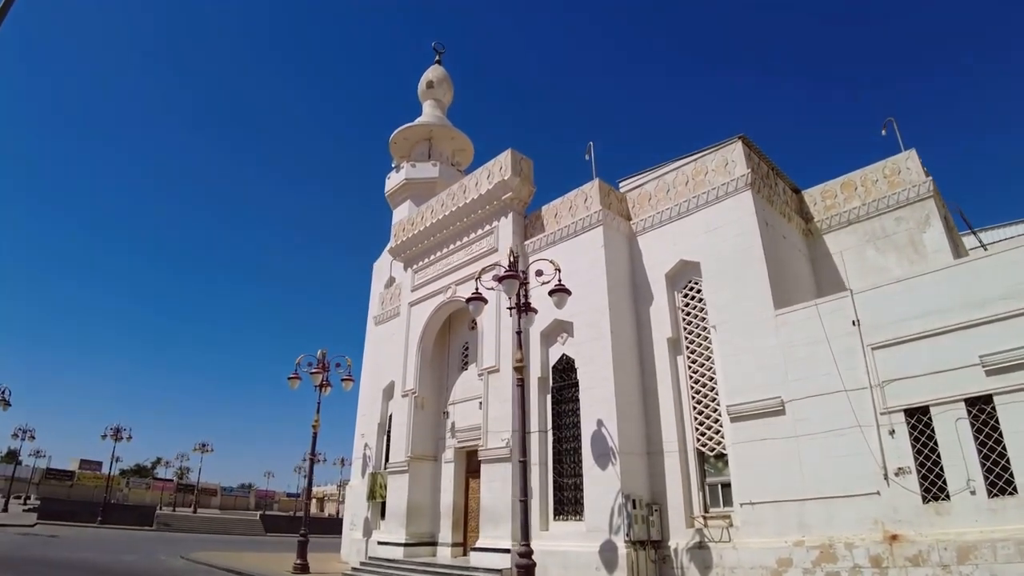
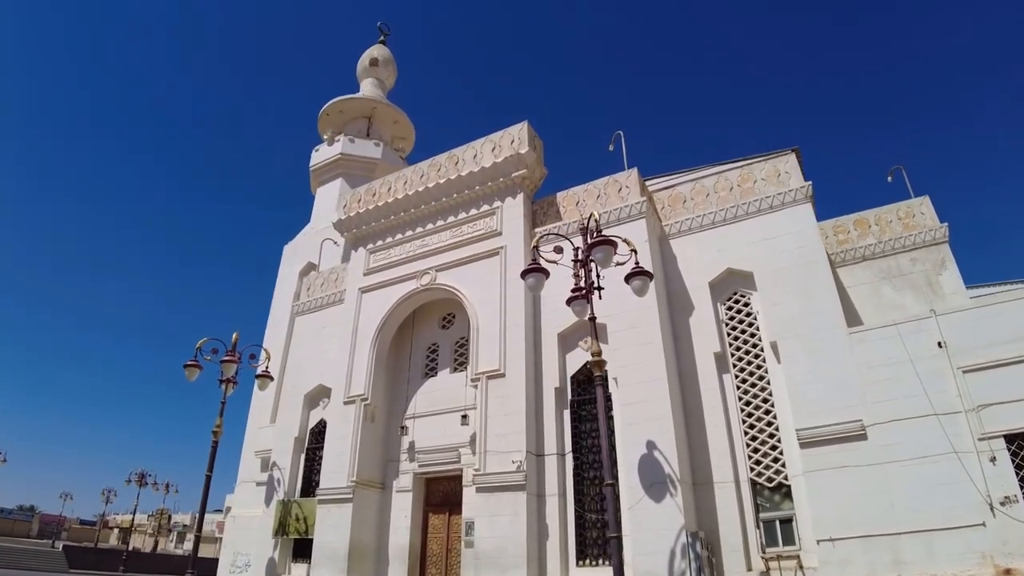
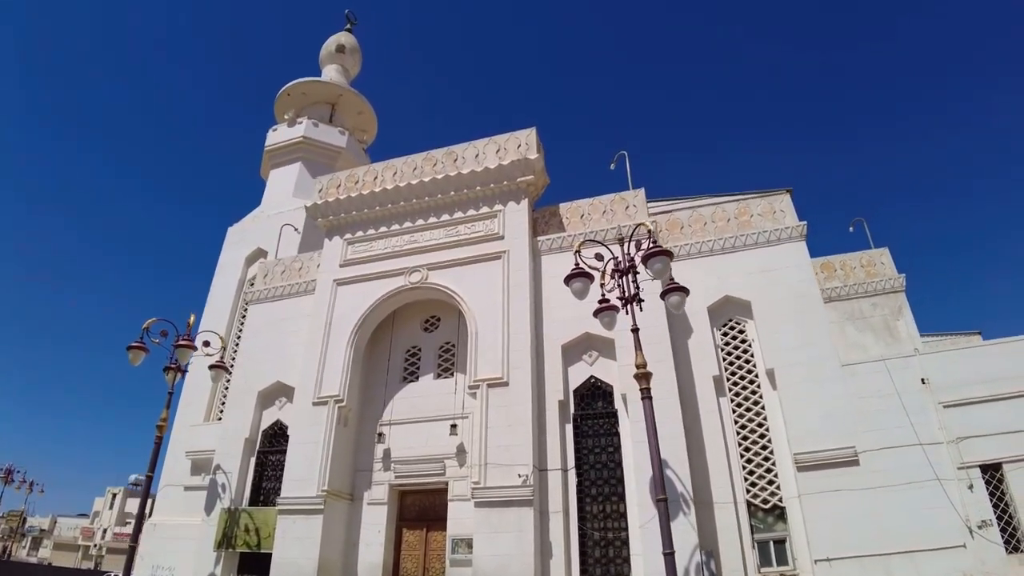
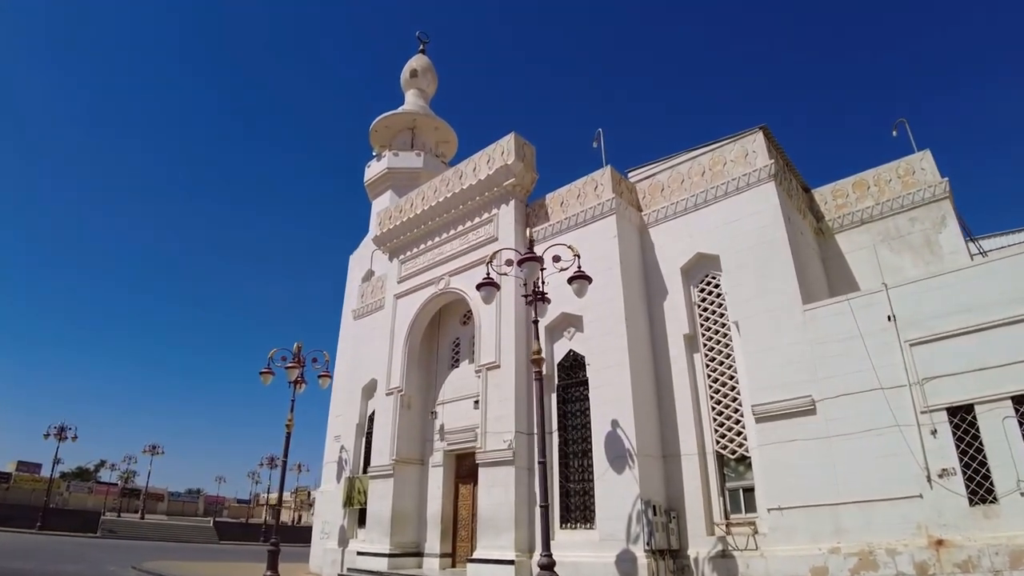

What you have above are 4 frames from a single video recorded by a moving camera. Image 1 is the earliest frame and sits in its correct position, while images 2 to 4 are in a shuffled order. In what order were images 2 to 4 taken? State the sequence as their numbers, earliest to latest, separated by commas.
4, 2, 3
